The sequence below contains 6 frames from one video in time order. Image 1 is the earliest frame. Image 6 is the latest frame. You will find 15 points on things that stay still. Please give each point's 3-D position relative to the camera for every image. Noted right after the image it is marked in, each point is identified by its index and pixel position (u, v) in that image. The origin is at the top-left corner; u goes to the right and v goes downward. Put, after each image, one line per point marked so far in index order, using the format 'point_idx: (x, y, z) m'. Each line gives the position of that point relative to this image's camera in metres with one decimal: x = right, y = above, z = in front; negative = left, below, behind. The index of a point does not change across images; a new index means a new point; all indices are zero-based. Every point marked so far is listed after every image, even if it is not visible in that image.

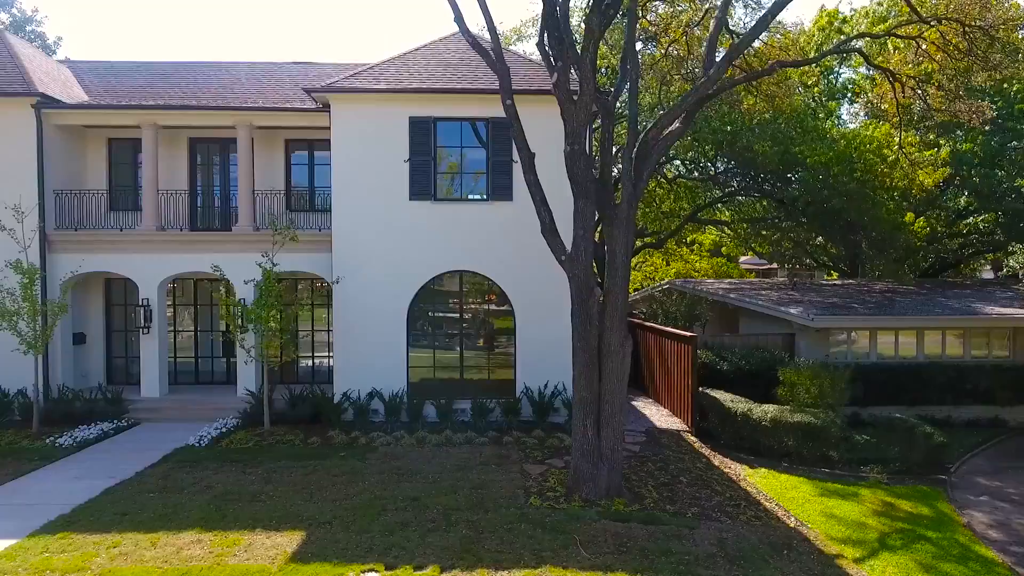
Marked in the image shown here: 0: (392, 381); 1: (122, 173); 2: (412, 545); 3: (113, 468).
0: (-2.5, -2.0, +13.2) m
1: (-9.4, +2.8, +15.0) m
2: (-1.2, -3.0, +7.3) m
3: (-6.6, -3.0, +10.2) m
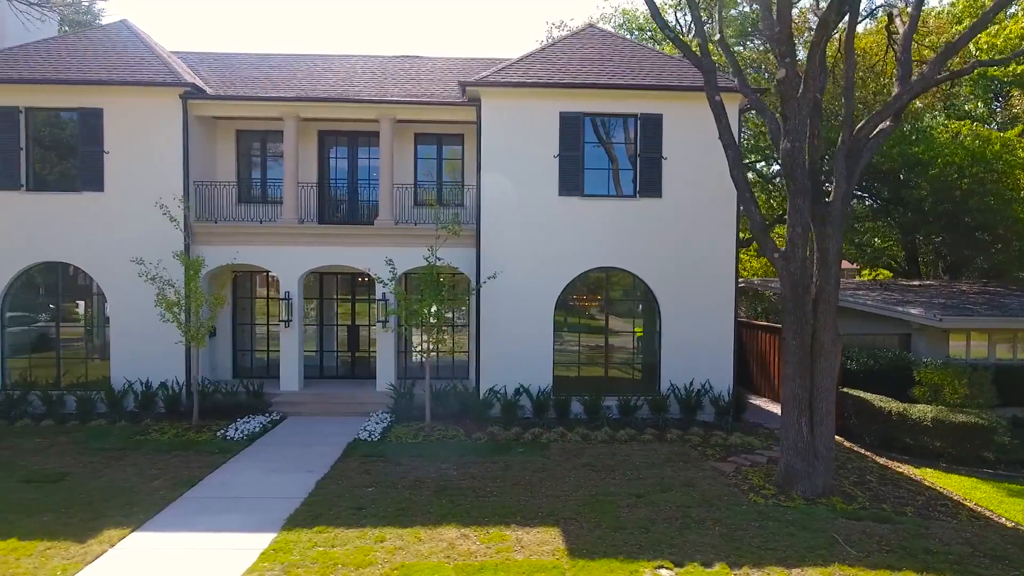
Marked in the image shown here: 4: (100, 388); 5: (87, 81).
0: (+0.6, -1.9, +13.2) m
1: (-6.3, +3.0, +14.9) m
2: (+2.0, -3.0, +7.3) m
3: (-3.4, -2.8, +10.2) m
4: (-8.8, -2.1, +13.3) m
5: (-8.7, +4.2, +12.7) m
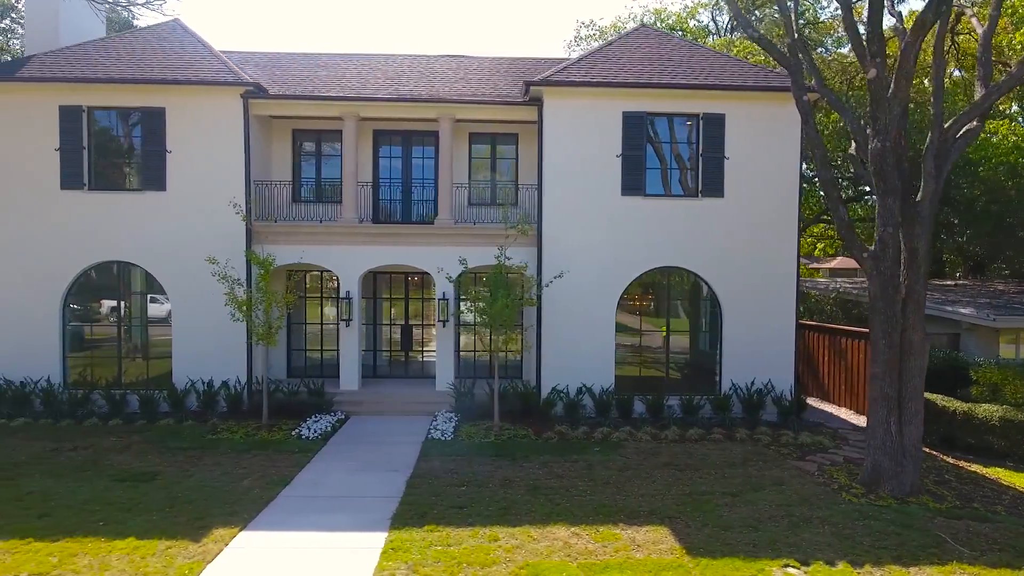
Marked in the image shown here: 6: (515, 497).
0: (+1.9, -1.9, +13.2) m
1: (-5.0, +3.0, +14.9) m
2: (+3.3, -3.0, +7.3) m
3: (-2.1, -2.8, +10.2) m
4: (-7.5, -2.1, +13.3) m
5: (-7.4, +4.2, +12.7) m
6: (0.0, -2.9, +8.6) m
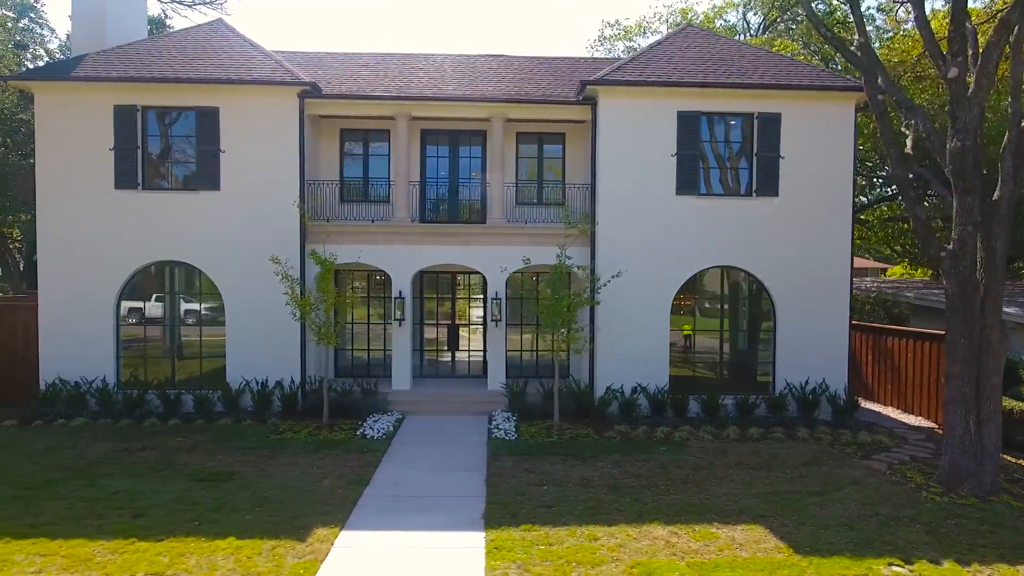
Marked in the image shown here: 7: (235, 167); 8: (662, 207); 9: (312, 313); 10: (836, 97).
0: (+3.1, -1.9, +13.2) m
1: (-3.8, +3.0, +14.9) m
2: (+4.5, -3.0, +7.3) m
3: (-0.9, -2.8, +10.2) m
4: (-6.4, -2.1, +13.3) m
5: (-6.3, +4.2, +12.7) m
6: (+1.2, -2.9, +8.6) m
7: (-5.9, +2.6, +13.1) m
8: (+3.2, +1.7, +13.1) m
9: (-3.9, -0.5, +12.0) m
10: (+6.8, +4.0, +13.0) m
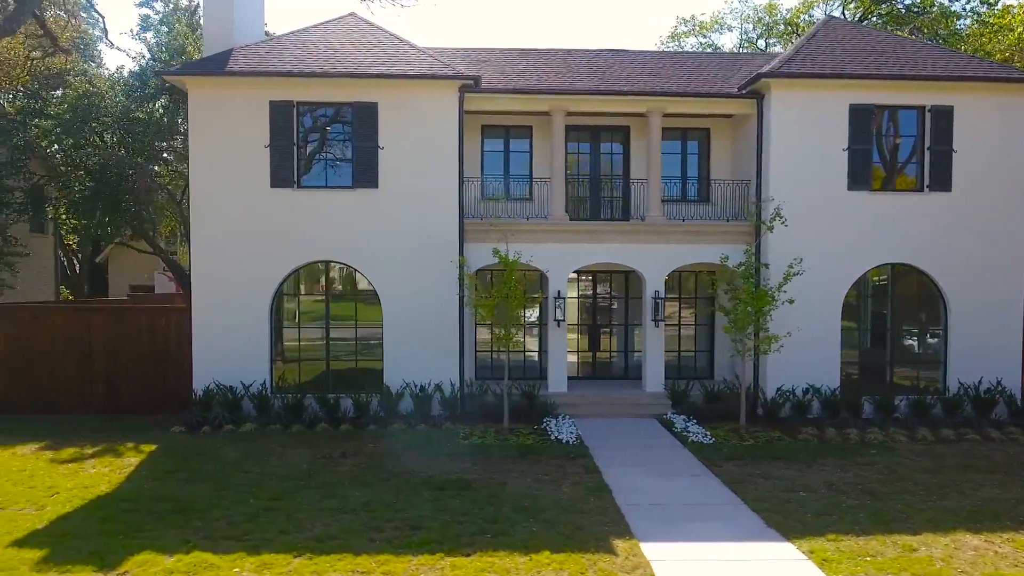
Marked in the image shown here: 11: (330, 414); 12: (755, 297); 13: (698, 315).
0: (+6.5, -1.8, +12.8) m
1: (-0.4, +3.0, +14.5) m
2: (+7.9, -2.9, +6.9) m
3: (+2.5, -2.8, +9.8) m
4: (-2.9, -2.1, +12.9) m
5: (-2.8, +4.2, +12.3) m
6: (+4.7, -2.8, +8.2) m
7: (-2.4, +2.5, +12.7) m
8: (+6.6, +1.8, +12.7) m
9: (-0.4, -0.5, +11.6) m
10: (+10.2, +4.1, +12.7) m
11: (-3.6, -2.5, +12.2) m
12: (+4.5, -0.2, +11.5) m
13: (+4.5, -0.6, +14.9) m
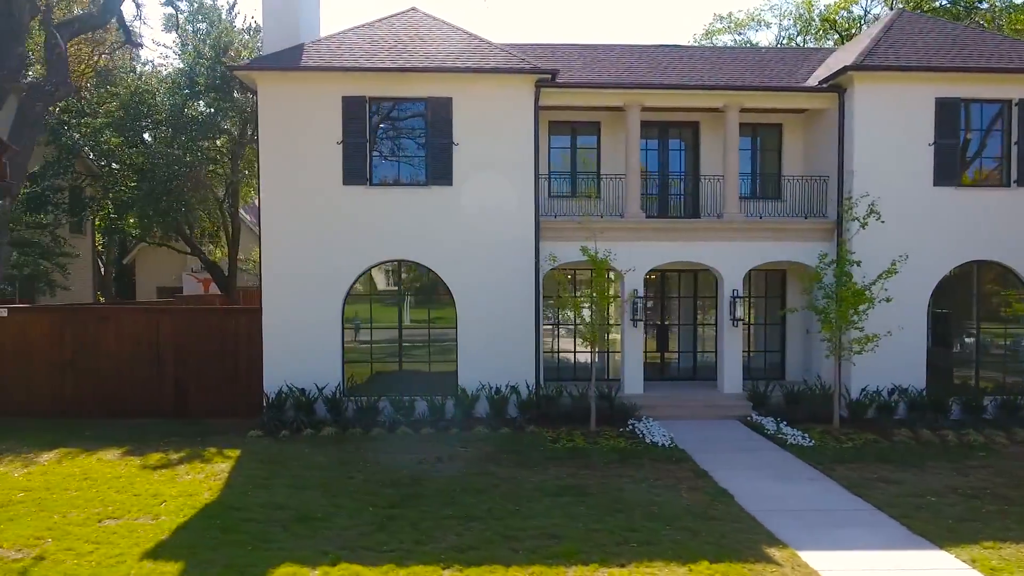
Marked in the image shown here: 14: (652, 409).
0: (+8.1, -1.8, +12.5) m
1: (+1.2, +3.0, +14.2) m
2: (+9.5, -2.9, +6.6) m
3: (+4.1, -2.8, +9.5) m
4: (-1.3, -2.1, +12.5) m
5: (-1.3, +4.2, +12.0) m
6: (+6.3, -2.8, +7.9) m
7: (-0.9, +2.6, +12.4) m
8: (+8.2, +1.8, +12.4) m
9: (+1.1, -0.5, +11.3) m
10: (+11.8, +4.1, +12.4) m
11: (-2.0, -2.5, +11.9) m
12: (+6.1, -0.1, +11.2) m
13: (+6.0, -0.6, +14.6) m
14: (+2.9, -2.5, +12.6) m
